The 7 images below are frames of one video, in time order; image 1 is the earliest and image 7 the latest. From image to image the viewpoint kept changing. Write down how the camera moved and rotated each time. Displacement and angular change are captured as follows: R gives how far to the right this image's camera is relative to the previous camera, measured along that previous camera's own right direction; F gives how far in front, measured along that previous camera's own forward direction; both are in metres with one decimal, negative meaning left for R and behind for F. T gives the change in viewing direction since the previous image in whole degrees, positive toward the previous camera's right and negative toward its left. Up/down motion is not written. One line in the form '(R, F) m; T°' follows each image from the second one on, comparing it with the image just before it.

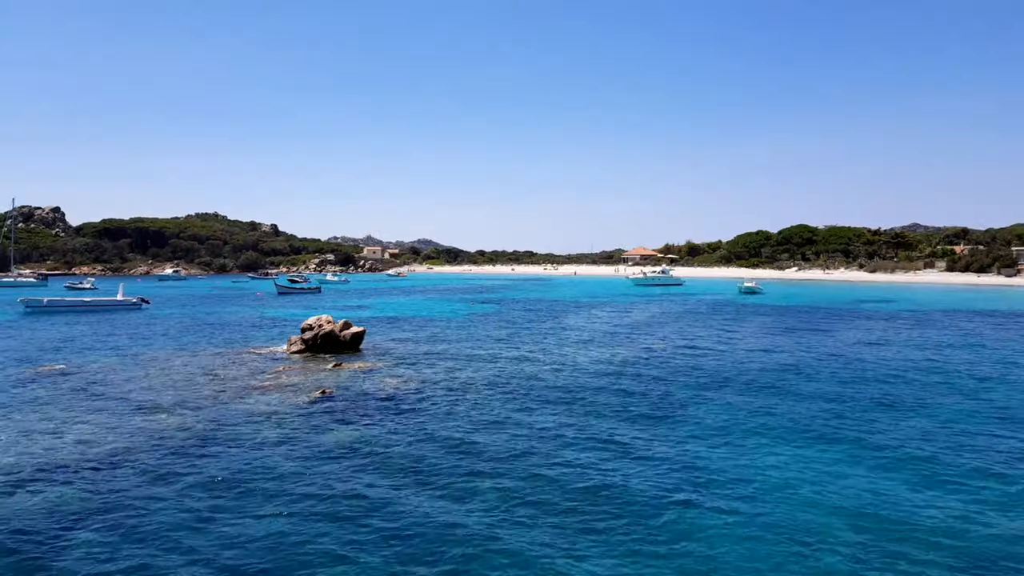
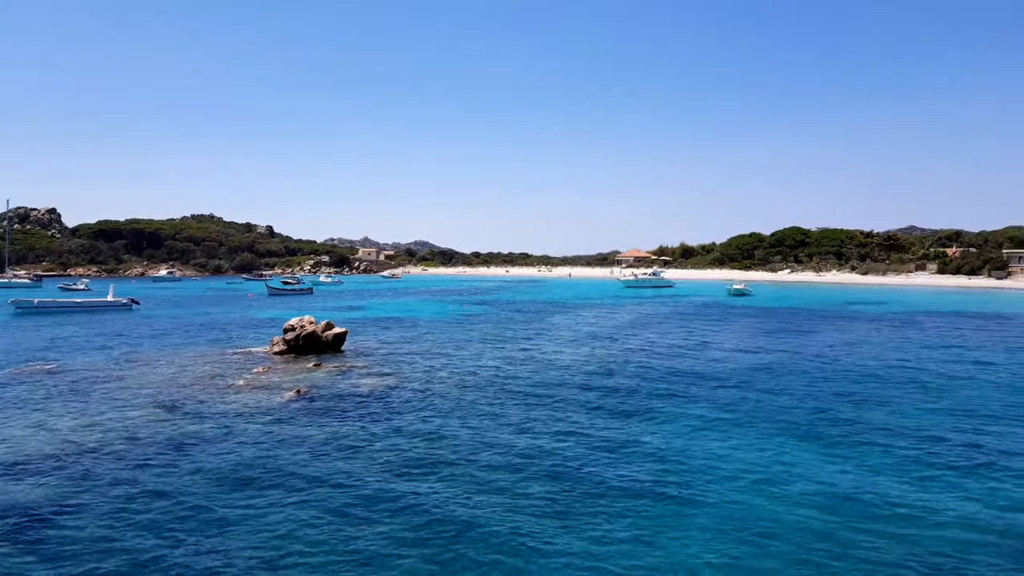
(+0.6, -0.3) m; +1°
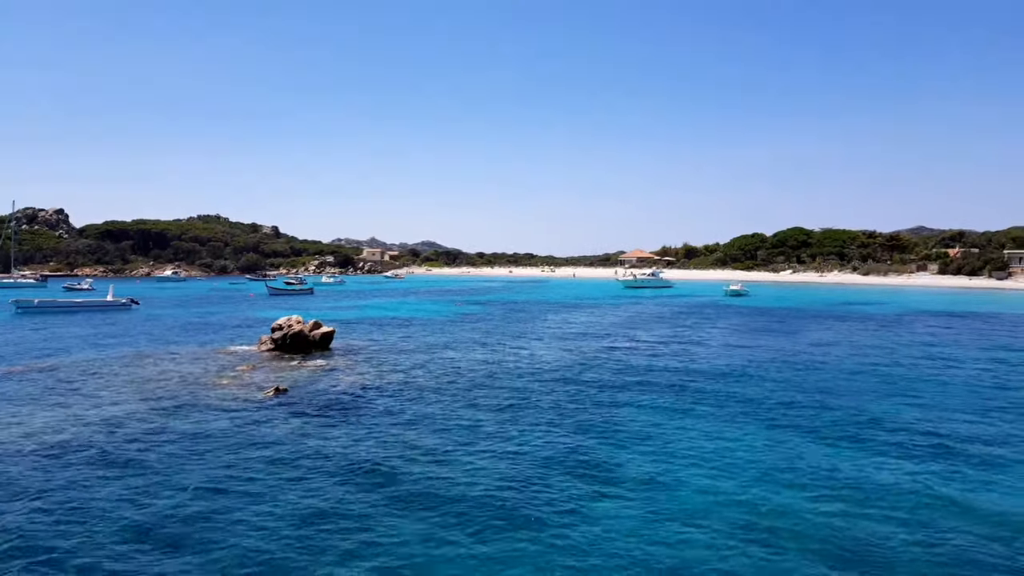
(+0.8, -0.4) m; 0°
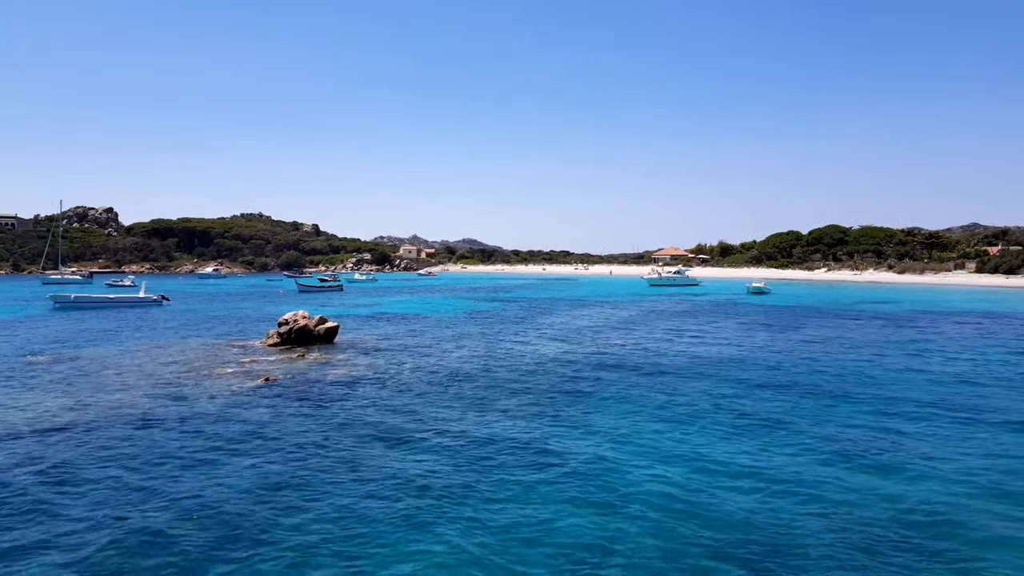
(+1.4, -0.7) m; -2°
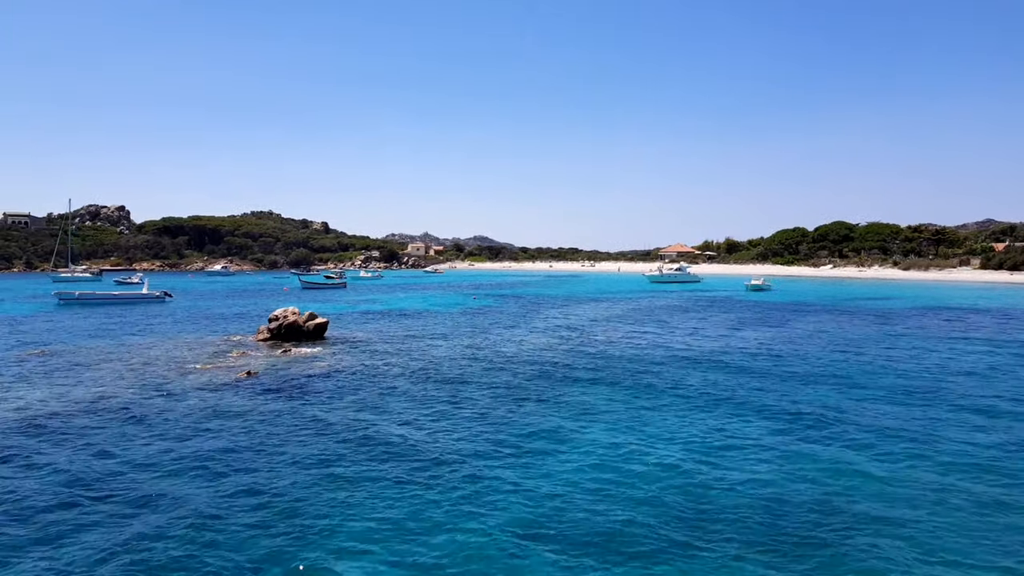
(+0.9, -0.4) m; 0°
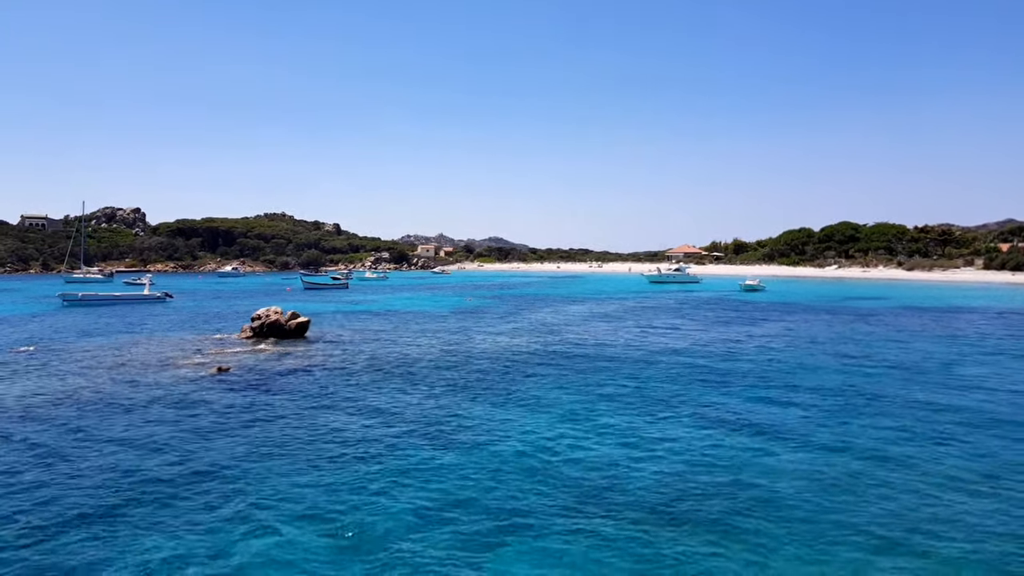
(+1.3, -0.7) m; 0°
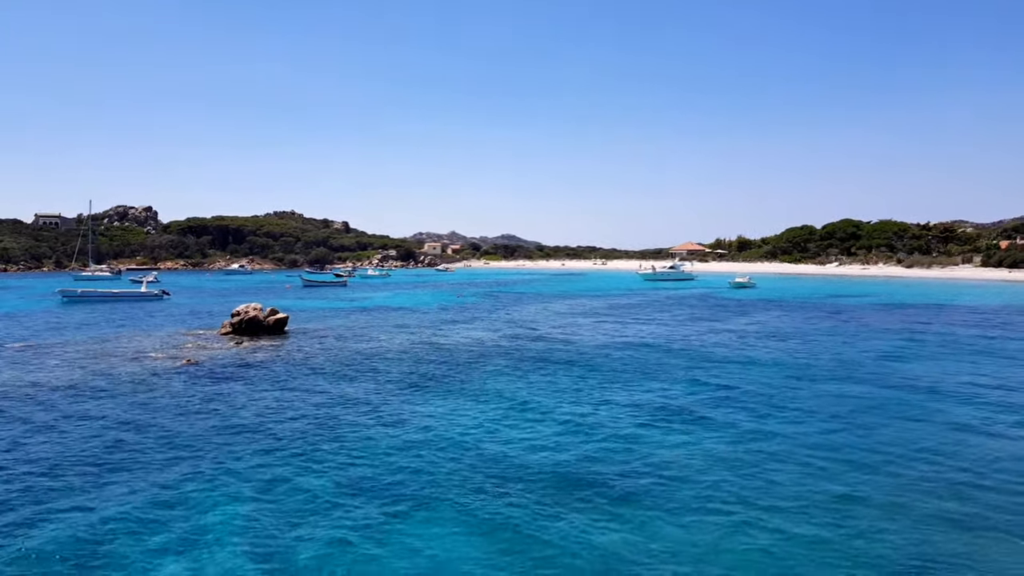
(+1.4, -0.8) m; 0°
